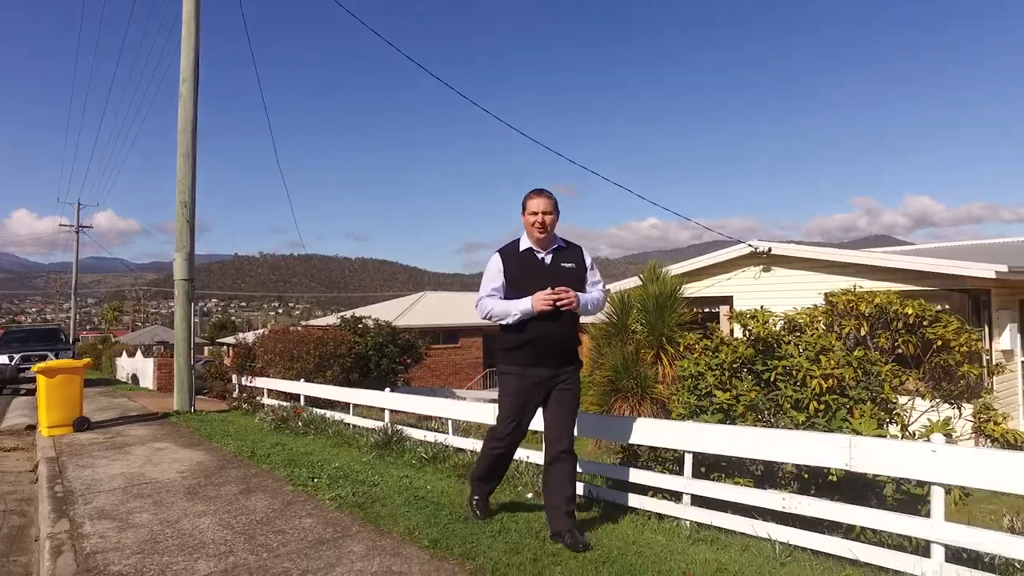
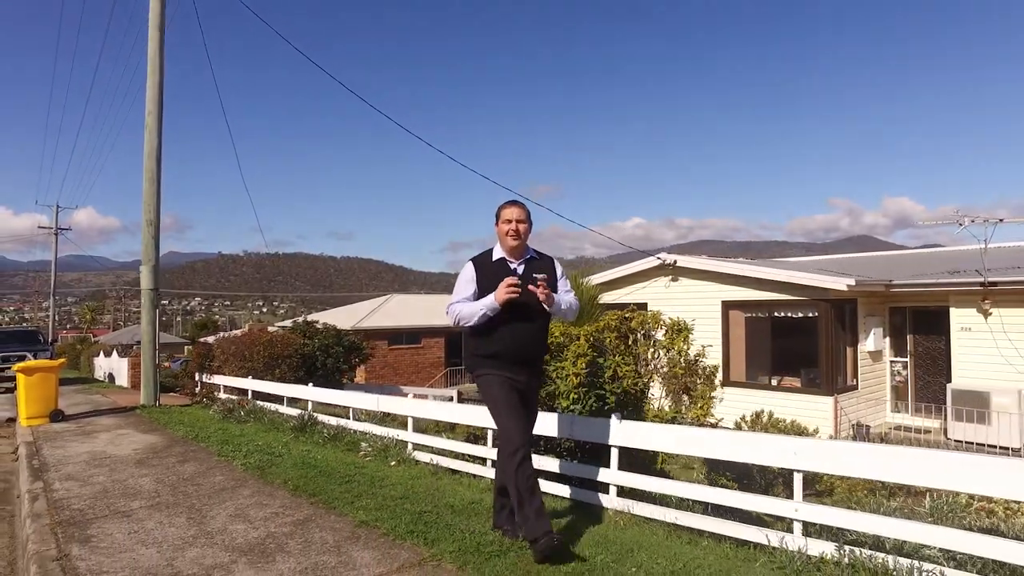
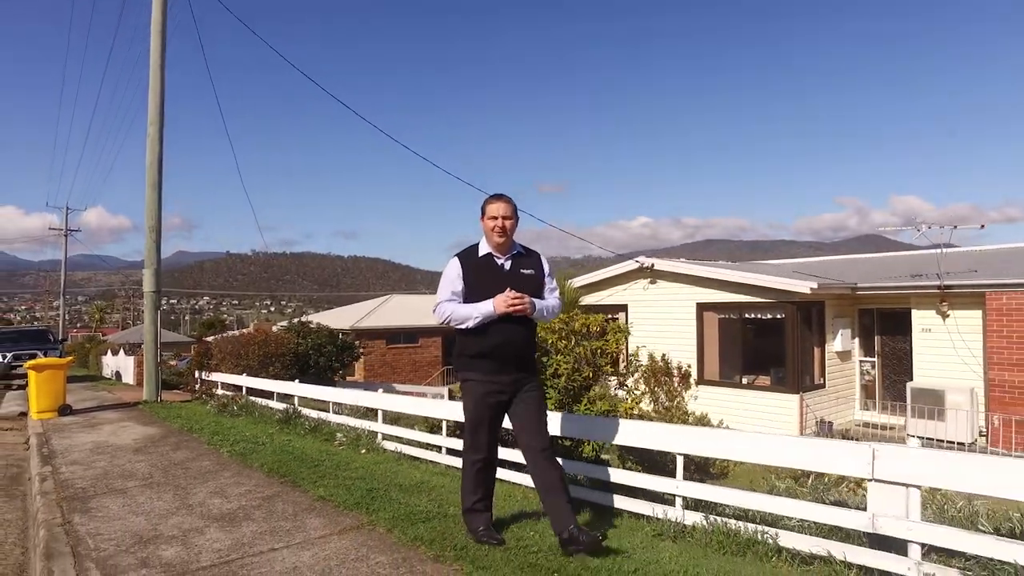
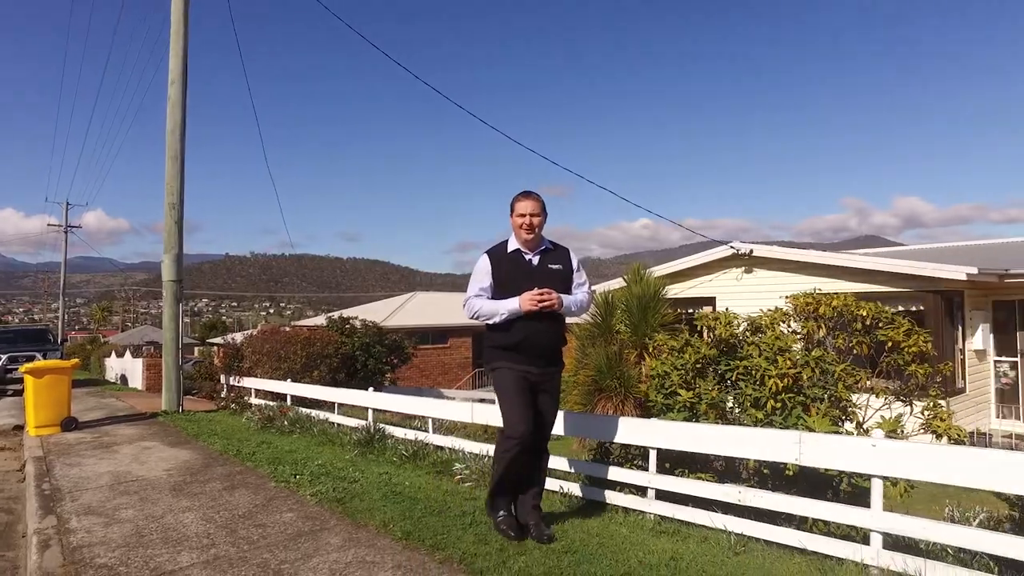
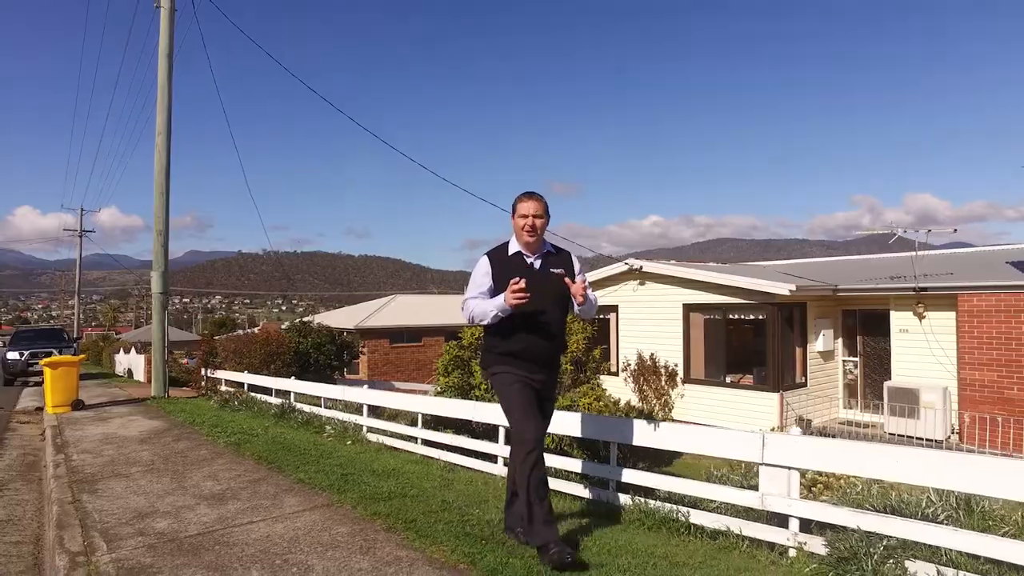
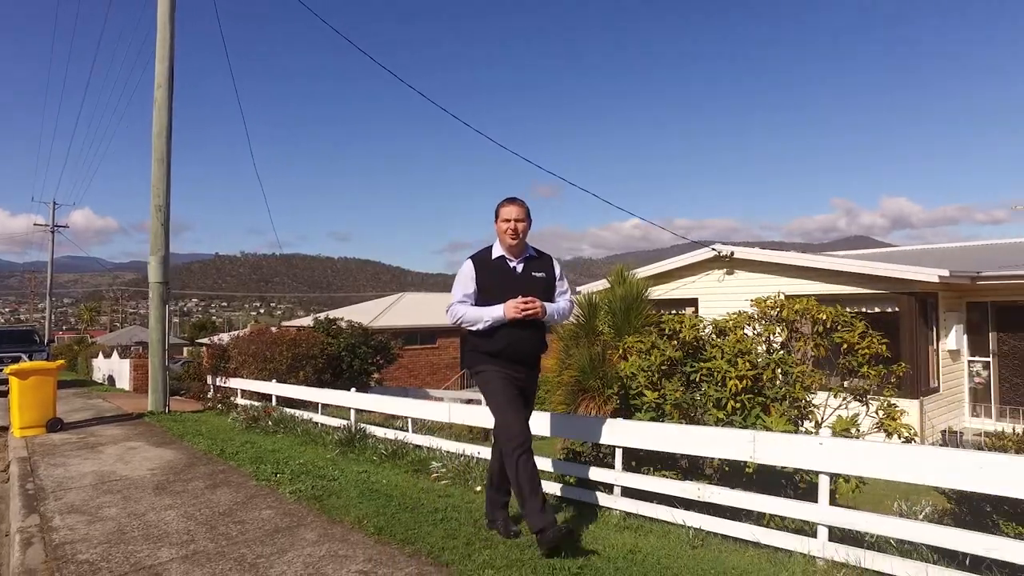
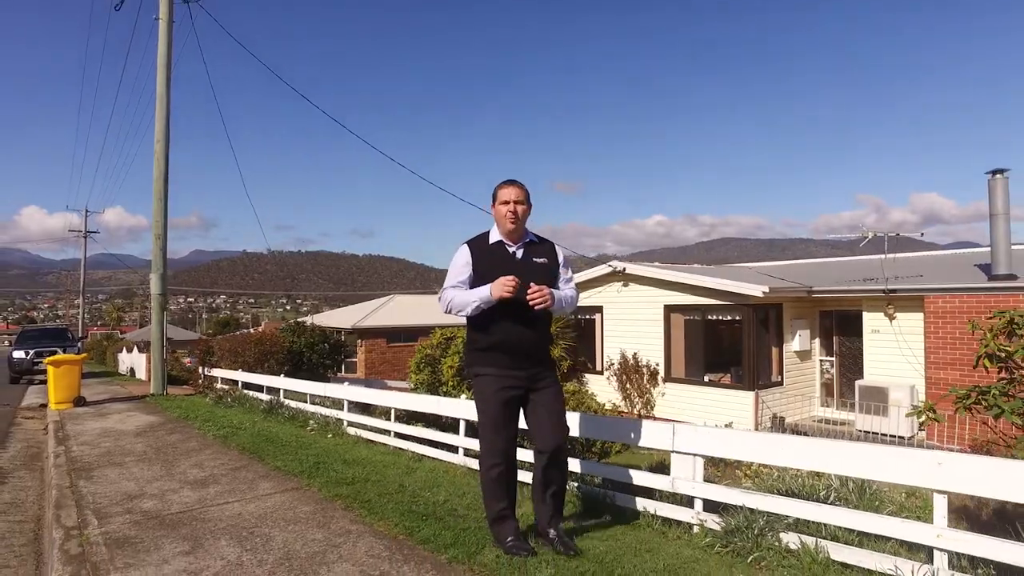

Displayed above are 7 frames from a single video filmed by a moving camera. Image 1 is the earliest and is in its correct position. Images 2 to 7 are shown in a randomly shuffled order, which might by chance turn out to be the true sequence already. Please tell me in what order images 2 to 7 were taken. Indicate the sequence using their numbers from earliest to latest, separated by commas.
4, 6, 2, 3, 5, 7
